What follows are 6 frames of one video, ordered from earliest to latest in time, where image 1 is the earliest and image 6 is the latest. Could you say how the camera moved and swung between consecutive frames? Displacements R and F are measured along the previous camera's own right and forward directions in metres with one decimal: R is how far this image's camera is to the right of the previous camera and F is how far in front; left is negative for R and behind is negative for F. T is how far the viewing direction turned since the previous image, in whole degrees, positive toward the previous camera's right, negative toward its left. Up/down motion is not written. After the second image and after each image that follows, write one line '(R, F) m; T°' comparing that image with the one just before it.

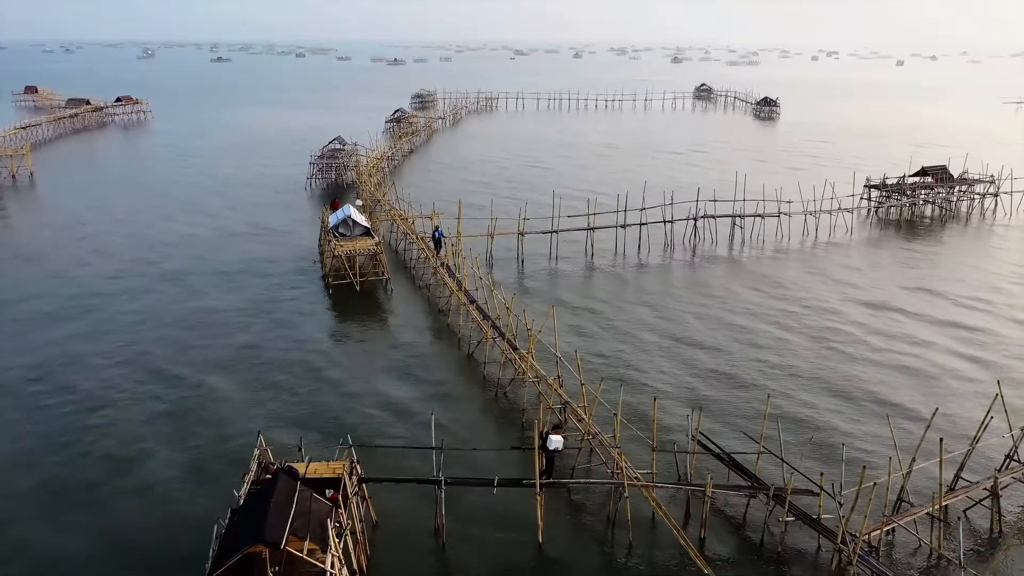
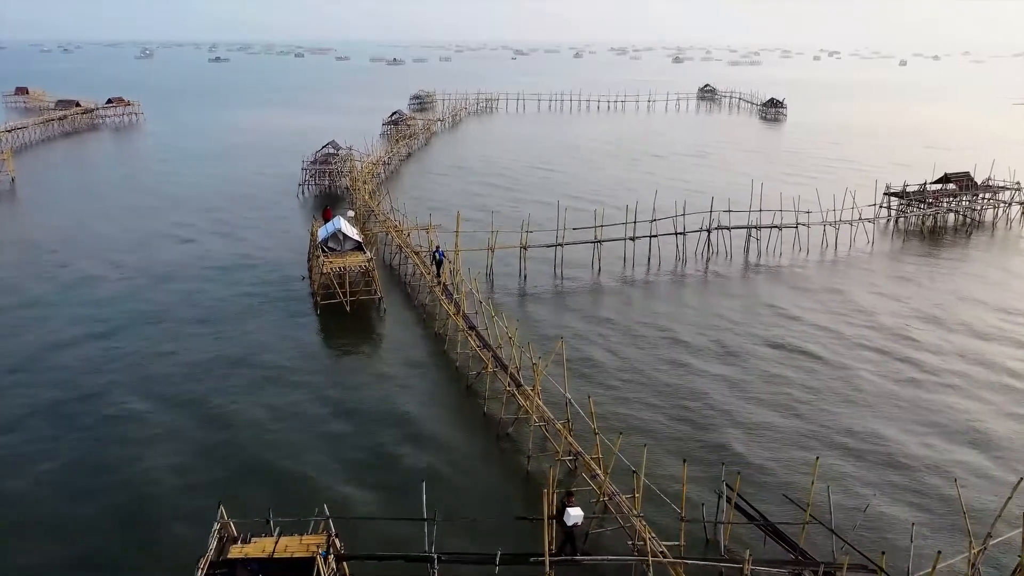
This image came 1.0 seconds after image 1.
(-0.1, +1.9) m; 0°
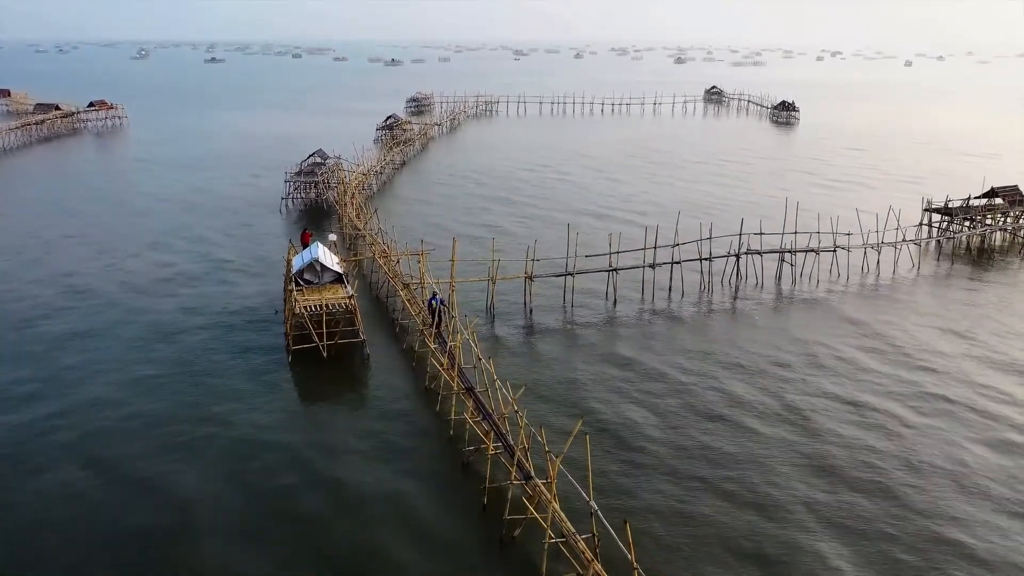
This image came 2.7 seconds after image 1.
(-0.1, +3.4) m; 0°
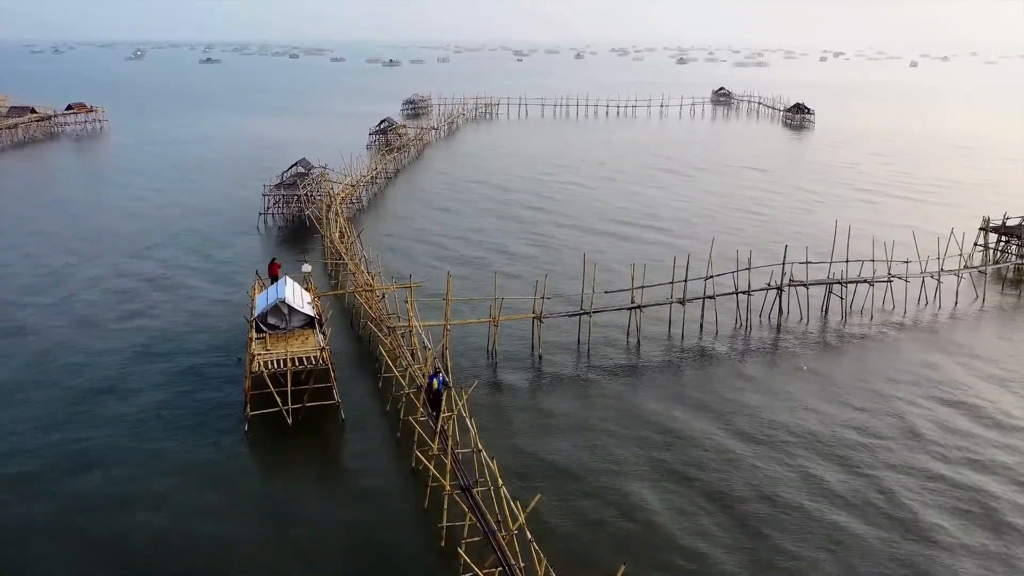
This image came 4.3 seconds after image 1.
(-0.1, +3.7) m; 0°
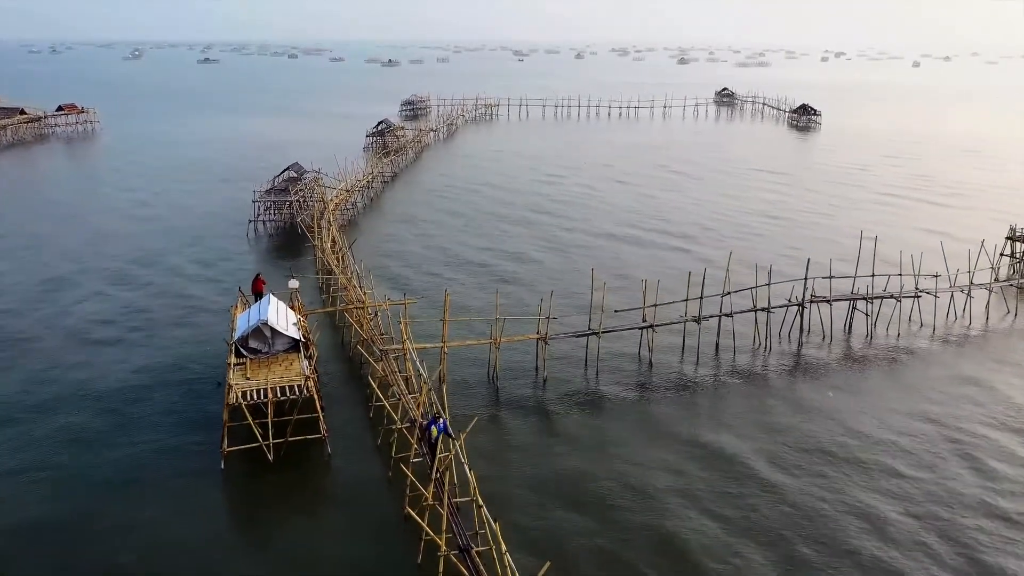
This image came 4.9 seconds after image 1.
(-0.1, +1.5) m; 0°
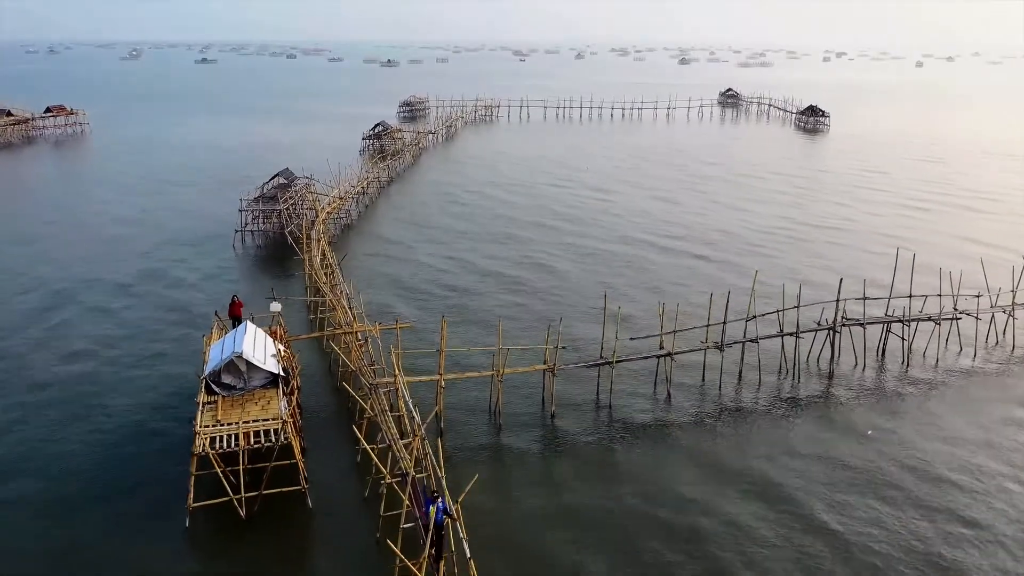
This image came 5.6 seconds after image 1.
(-0.1, +1.8) m; 0°
